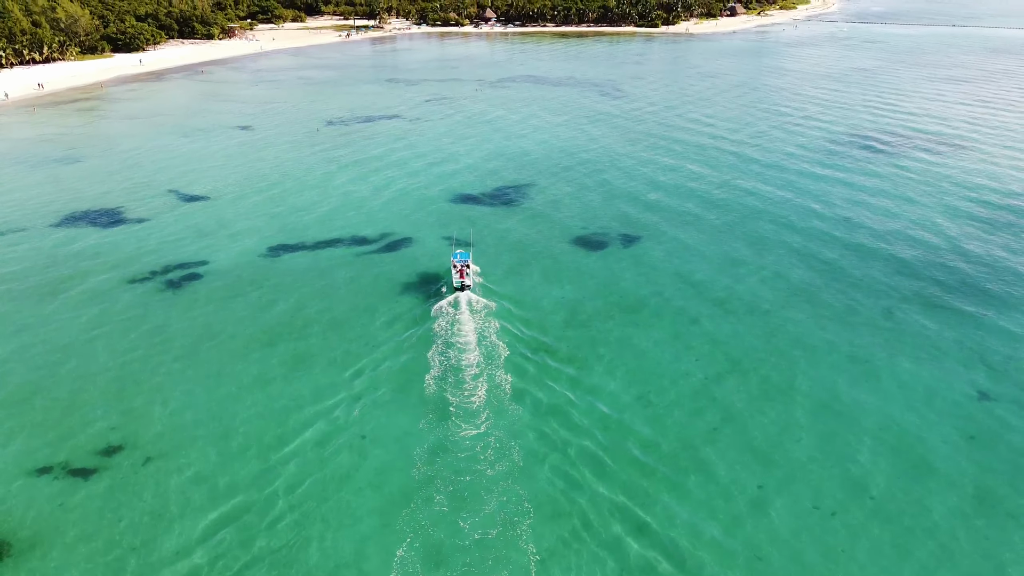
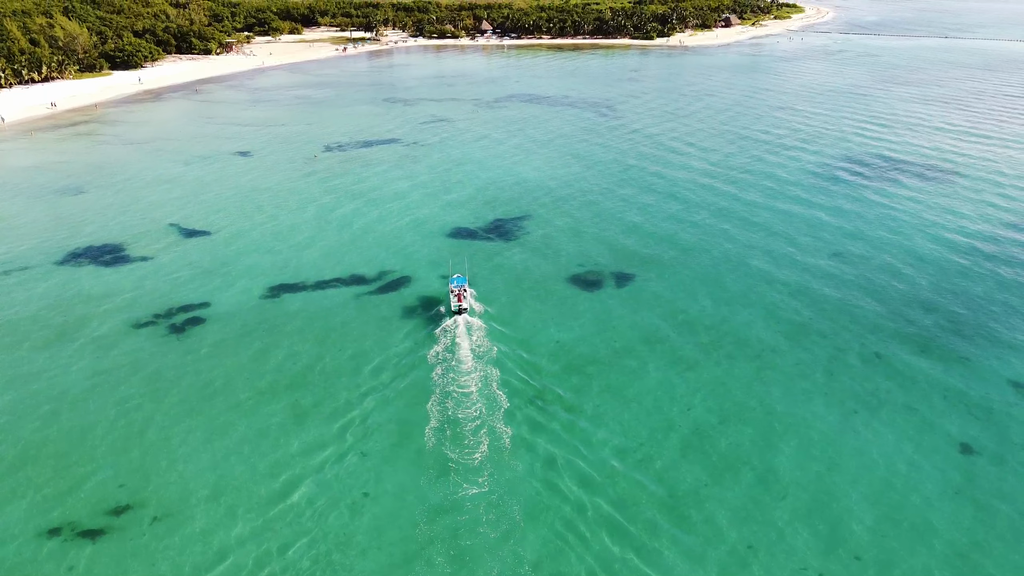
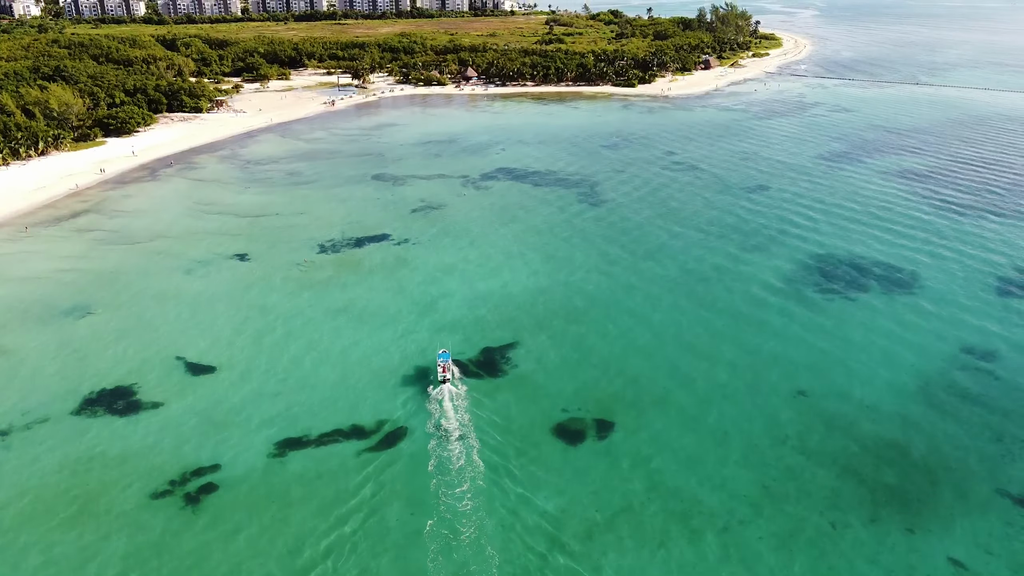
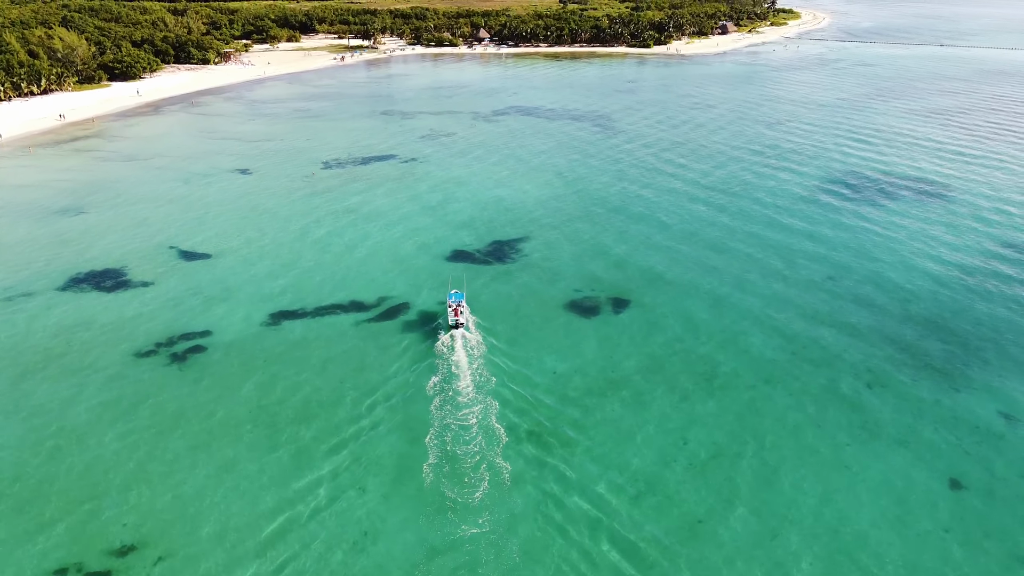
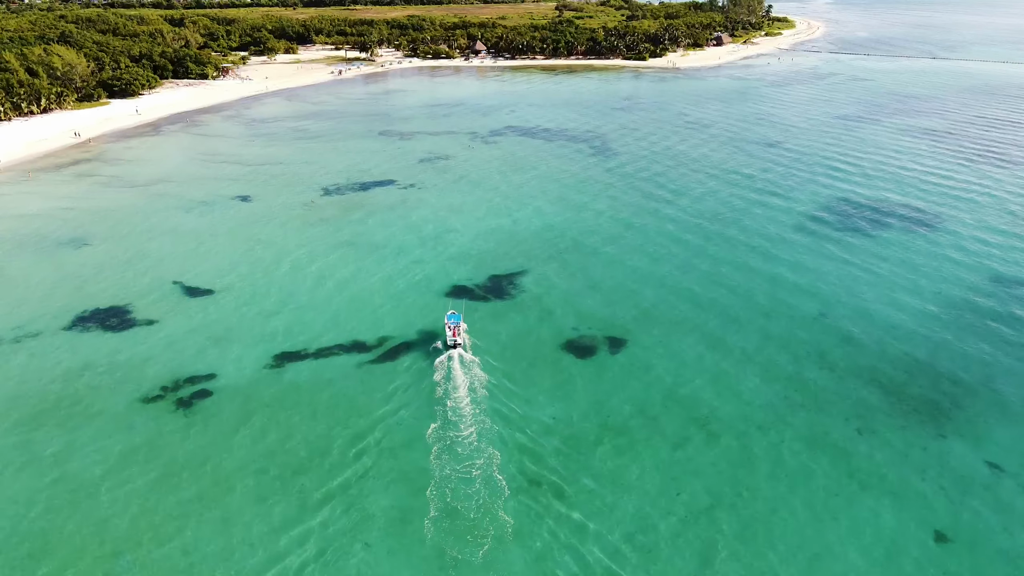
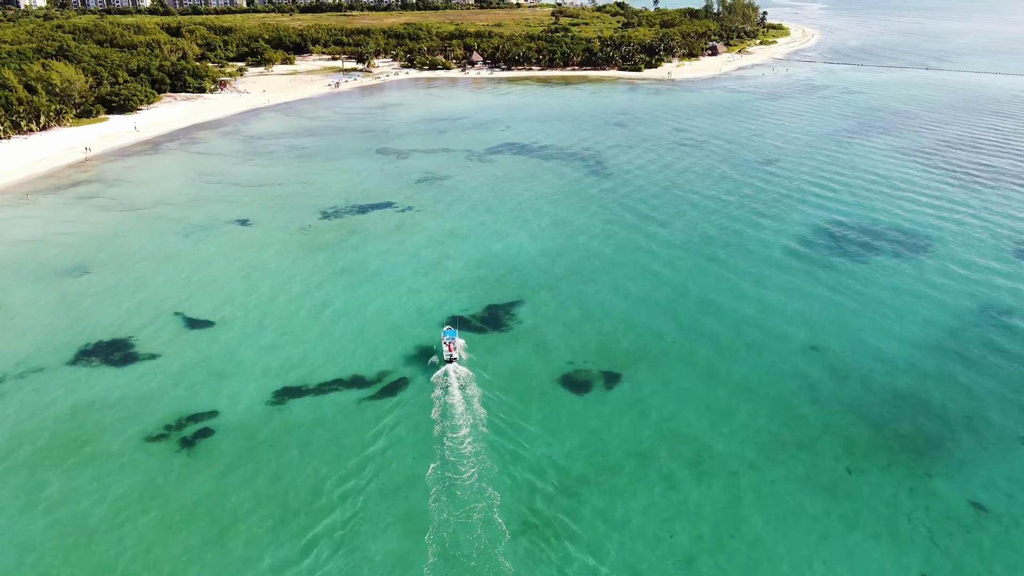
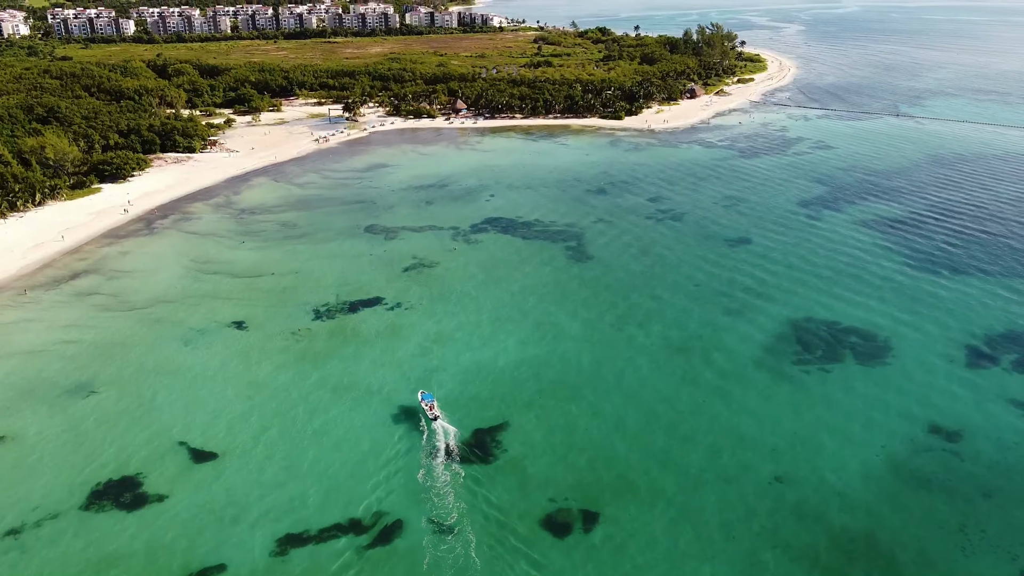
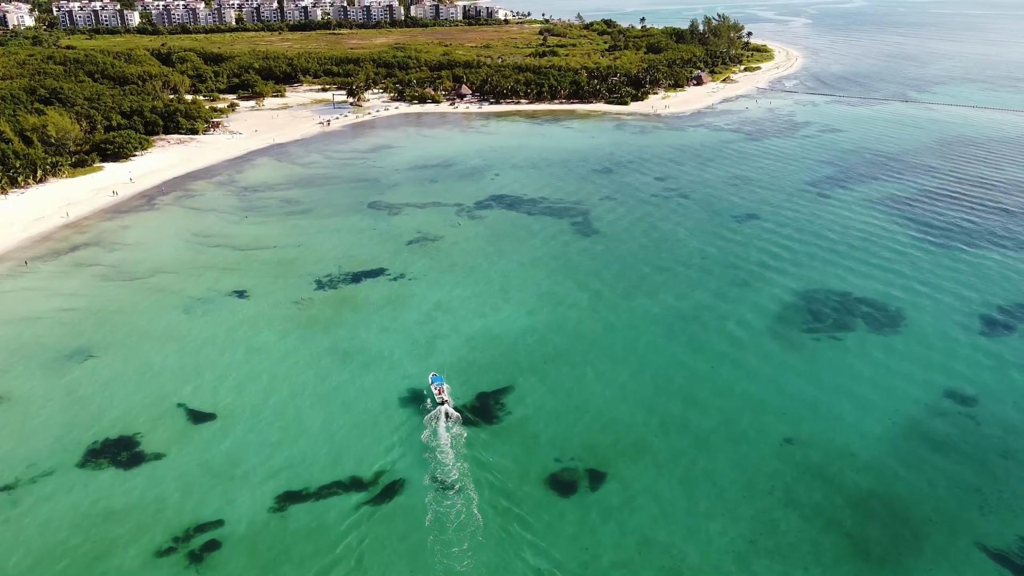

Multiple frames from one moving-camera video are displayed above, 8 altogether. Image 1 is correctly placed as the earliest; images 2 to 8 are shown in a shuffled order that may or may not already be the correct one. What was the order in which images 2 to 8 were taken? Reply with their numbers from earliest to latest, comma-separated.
2, 4, 5, 6, 3, 8, 7
